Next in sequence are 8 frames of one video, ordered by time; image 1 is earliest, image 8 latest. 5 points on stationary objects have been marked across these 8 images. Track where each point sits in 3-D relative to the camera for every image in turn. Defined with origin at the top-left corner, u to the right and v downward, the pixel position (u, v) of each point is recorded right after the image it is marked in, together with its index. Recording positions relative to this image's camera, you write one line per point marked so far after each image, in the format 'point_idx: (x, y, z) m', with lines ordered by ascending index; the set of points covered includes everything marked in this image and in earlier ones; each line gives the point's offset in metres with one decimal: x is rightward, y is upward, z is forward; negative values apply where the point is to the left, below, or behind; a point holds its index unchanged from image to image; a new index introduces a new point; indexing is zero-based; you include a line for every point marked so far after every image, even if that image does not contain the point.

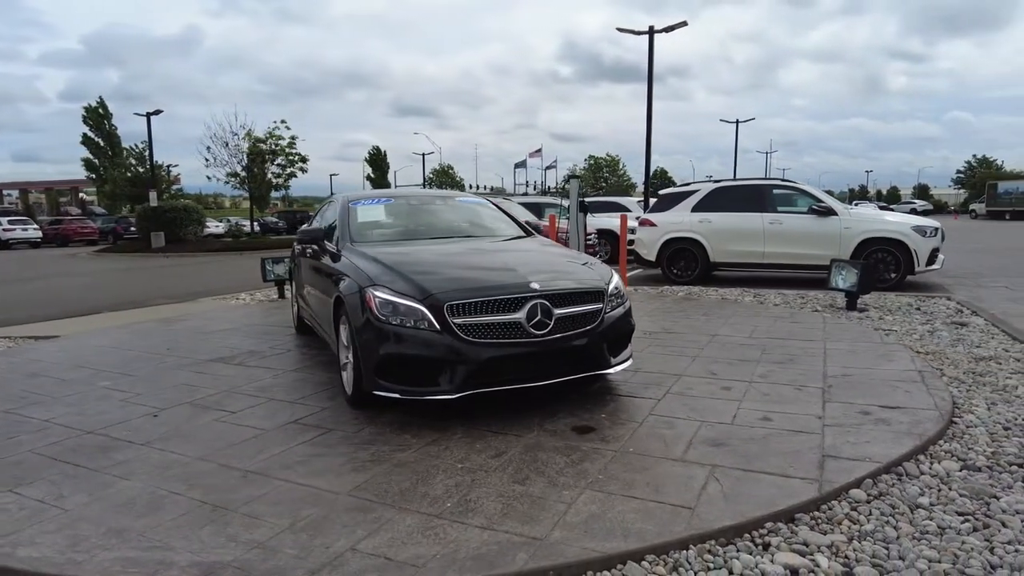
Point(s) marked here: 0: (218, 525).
0: (-1.3, -1.1, +3.0) m
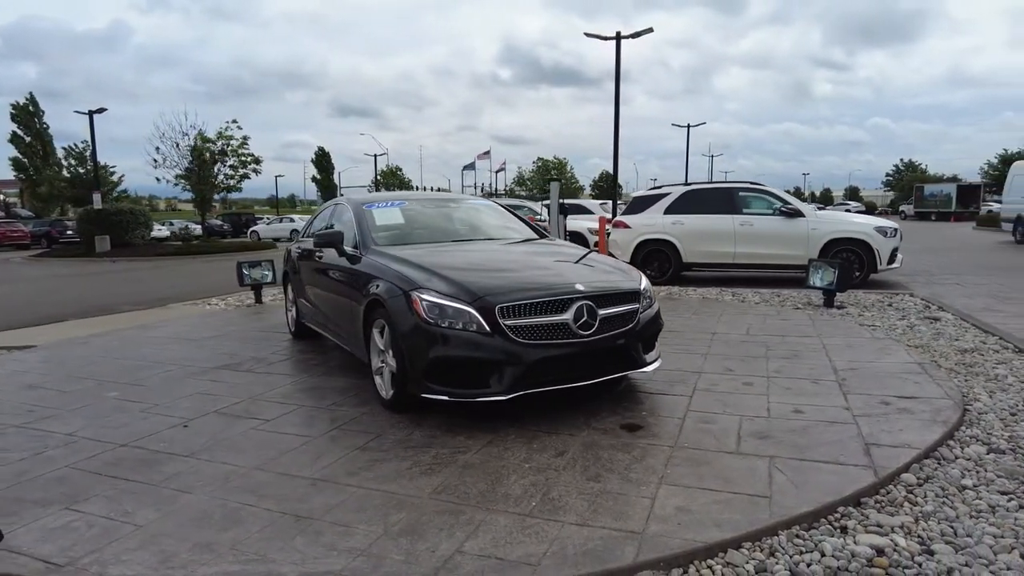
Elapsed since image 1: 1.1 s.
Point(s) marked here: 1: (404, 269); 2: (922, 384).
0: (-0.9, -1.1, +2.9) m
1: (-0.8, +0.1, +4.7) m
2: (+3.1, -0.7, +4.9) m
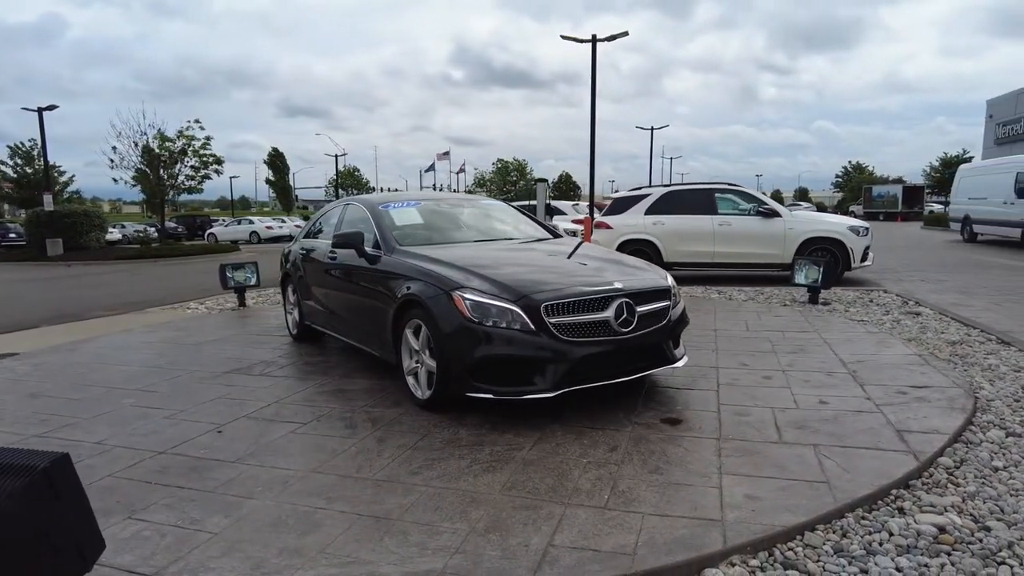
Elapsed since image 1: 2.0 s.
0: (-0.5, -1.1, +2.9) m
1: (-0.5, +0.1, +4.7) m
2: (+3.4, -0.7, +5.2) m
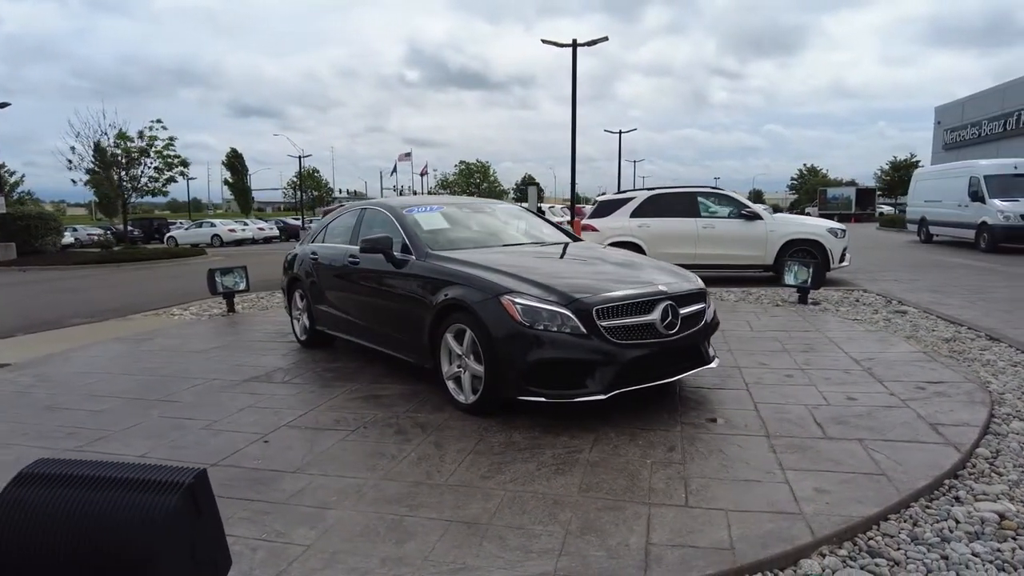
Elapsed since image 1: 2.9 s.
0: (-0.1, -1.1, +2.9) m
1: (-0.2, +0.1, +4.7) m
2: (+3.6, -0.7, +5.5) m
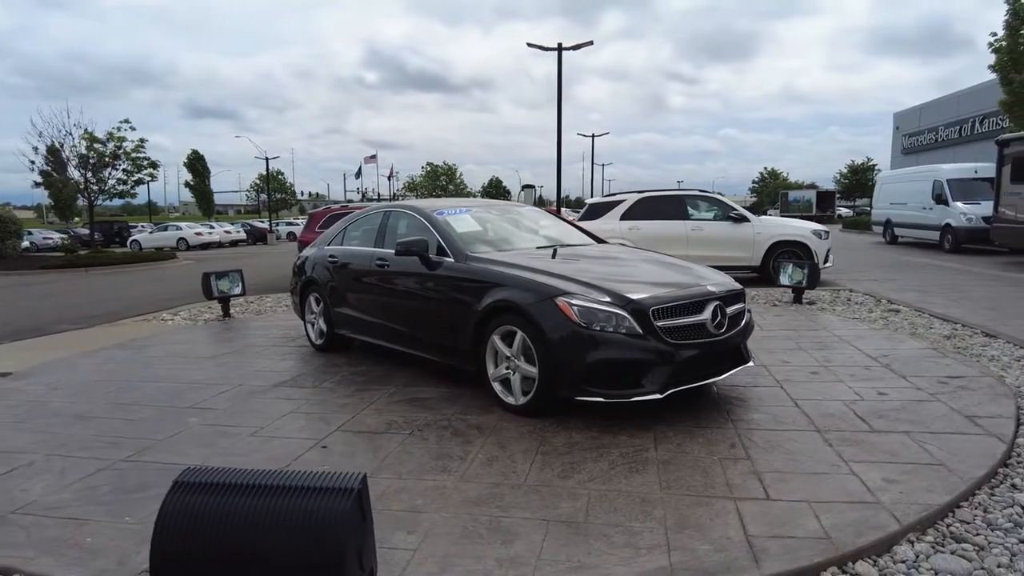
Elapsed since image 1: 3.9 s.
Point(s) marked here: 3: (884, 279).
0: (+0.4, -1.1, +3.0) m
1: (+0.2, +0.1, +4.7) m
2: (+3.9, -0.7, +5.8) m
3: (+7.0, +0.2, +12.1) m
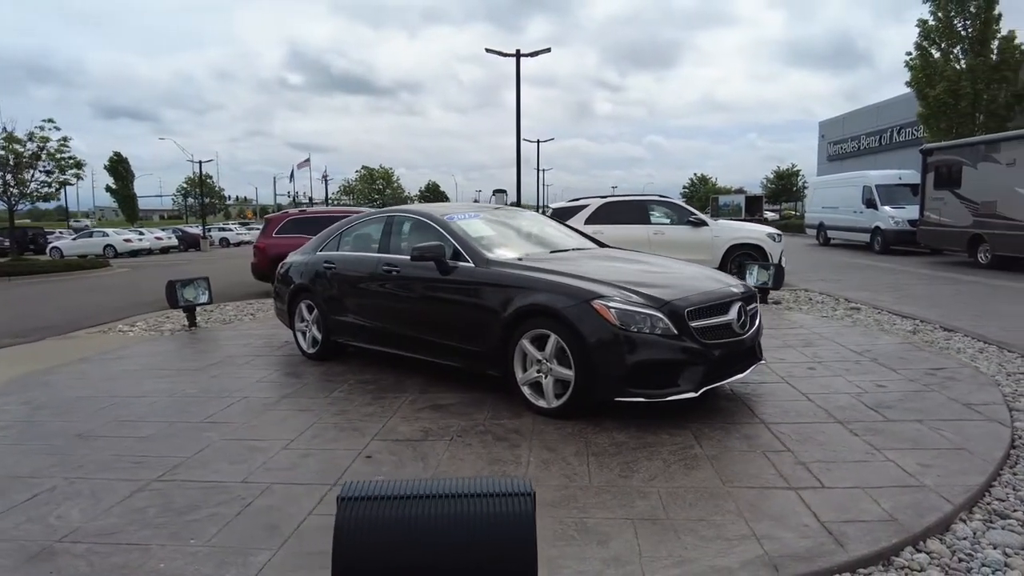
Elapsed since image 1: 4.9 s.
0: (+0.8, -1.2, +3.1) m
1: (+0.4, +0.1, +4.8) m
2: (+4.0, -0.7, +6.2) m
3: (+6.3, +0.2, +12.9) m
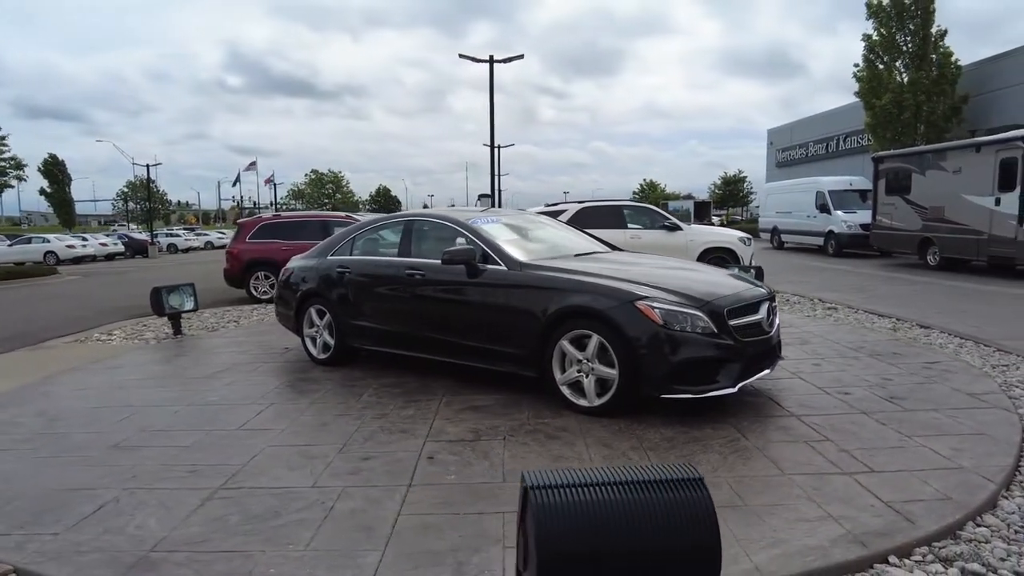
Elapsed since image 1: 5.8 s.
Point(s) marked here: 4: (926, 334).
0: (+1.3, -1.1, +3.3) m
1: (+0.7, 0.0, +4.9) m
2: (+4.2, -0.7, +6.7) m
3: (+6.0, +0.2, +13.5) m
4: (+5.0, -0.6, +7.8) m
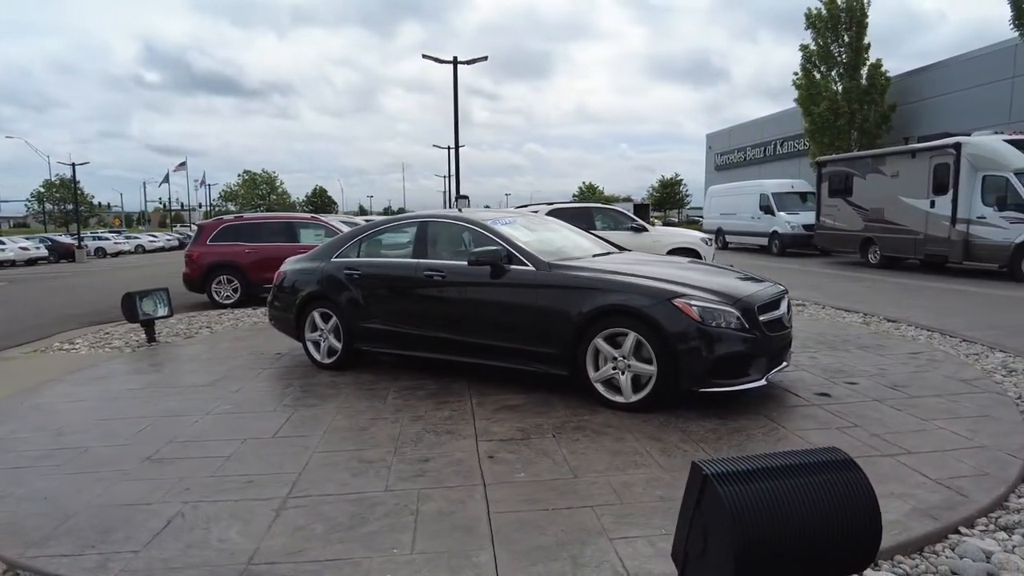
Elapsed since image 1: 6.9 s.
0: (+1.8, -1.1, +3.5) m
1: (+1.0, +0.1, +5.1) m
2: (+4.3, -0.6, +7.2) m
3: (+5.3, +0.2, +14.2) m
4: (+4.9, -0.5, +8.3) m
